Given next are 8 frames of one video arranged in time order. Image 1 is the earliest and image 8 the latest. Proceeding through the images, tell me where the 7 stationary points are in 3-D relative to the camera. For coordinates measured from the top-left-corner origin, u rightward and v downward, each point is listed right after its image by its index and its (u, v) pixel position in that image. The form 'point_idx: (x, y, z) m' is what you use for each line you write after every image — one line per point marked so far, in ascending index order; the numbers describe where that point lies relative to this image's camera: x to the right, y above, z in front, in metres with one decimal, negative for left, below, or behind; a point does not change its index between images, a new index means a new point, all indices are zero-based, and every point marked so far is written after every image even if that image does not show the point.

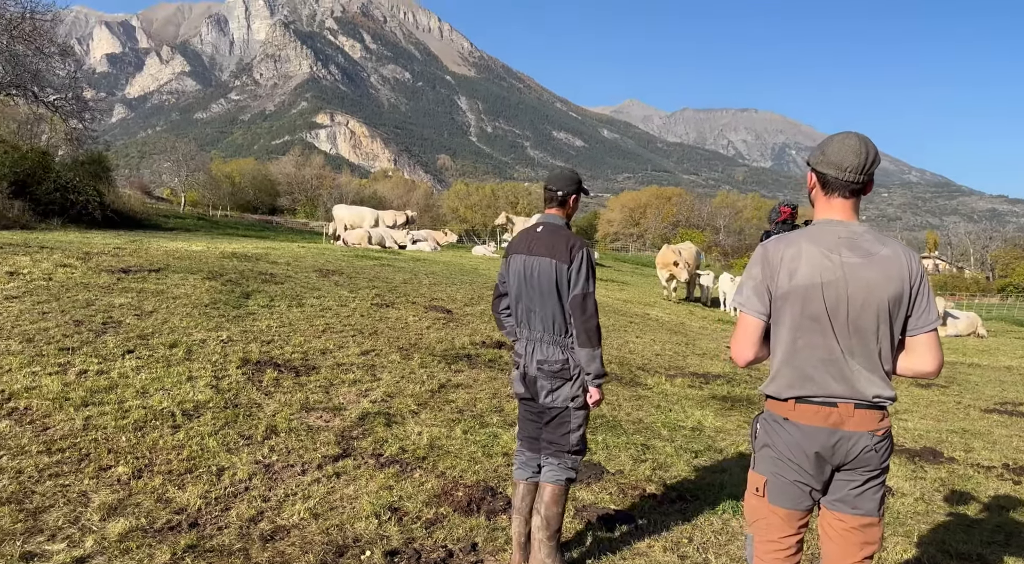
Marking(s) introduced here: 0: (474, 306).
0: (-0.7, -0.4, +14.9) m
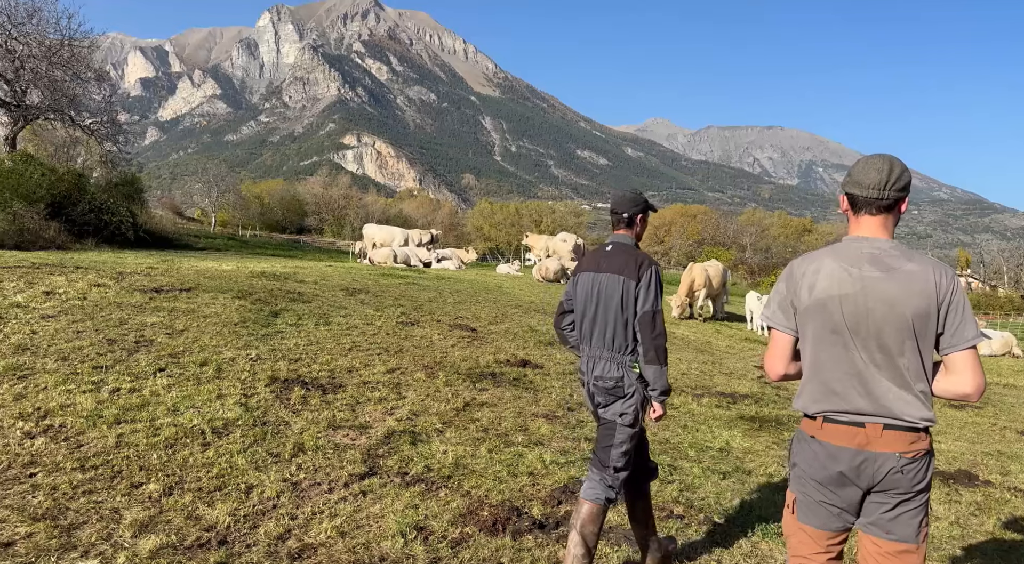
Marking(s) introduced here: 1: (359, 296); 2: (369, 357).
0: (-0.2, -0.8, +14.9) m
1: (-3.0, -0.3, +15.1) m
2: (-1.9, -1.0, +10.3) m
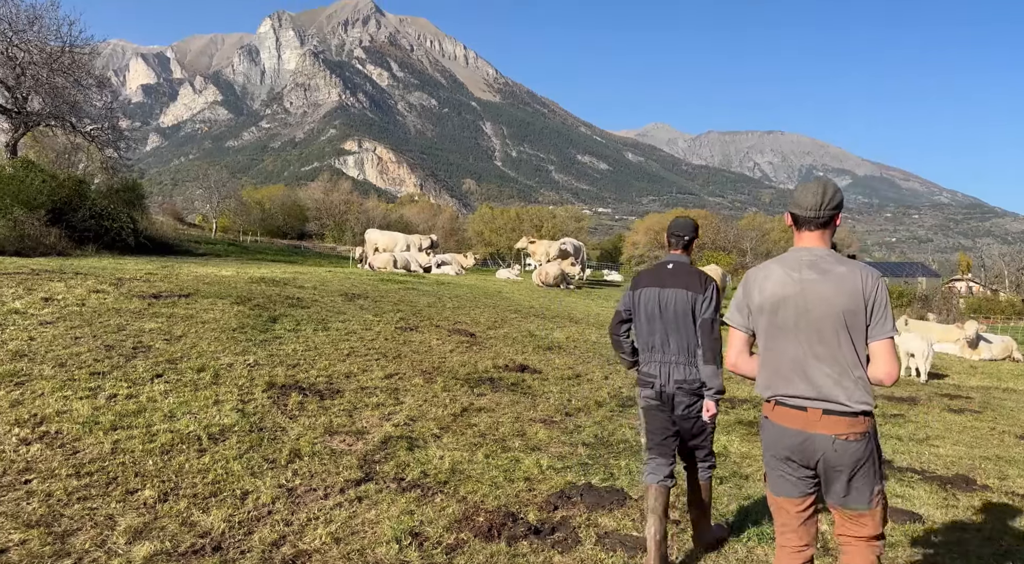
0: (-0.3, -0.9, +14.9) m
1: (-3.0, -0.4, +15.1) m
2: (-2.0, -1.1, +10.3) m
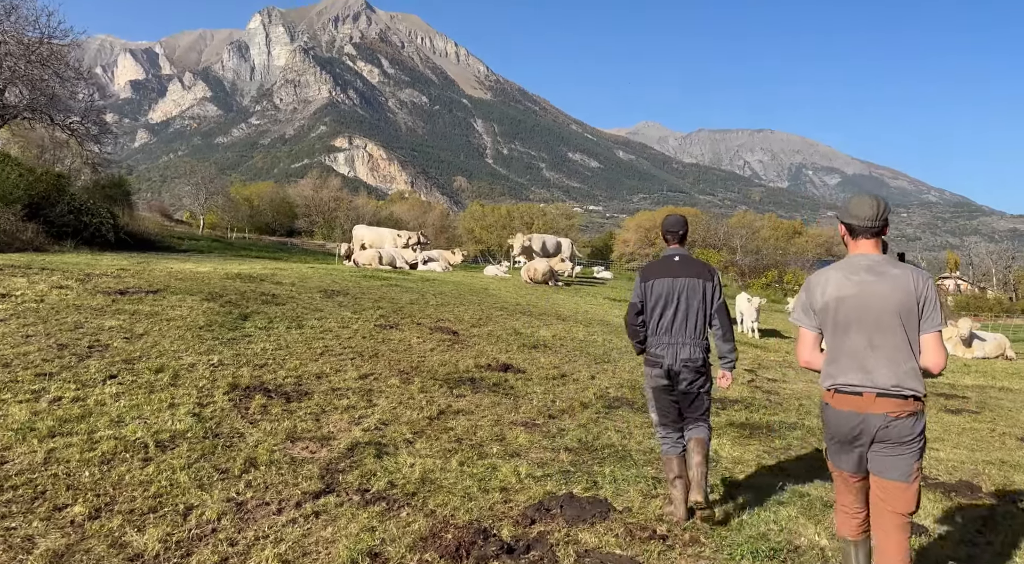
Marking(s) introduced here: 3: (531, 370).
0: (-0.6, -0.8, +14.4) m
1: (-3.3, -0.3, +14.6) m
2: (-2.2, -1.0, +9.9) m
3: (+0.3, -1.3, +11.2) m
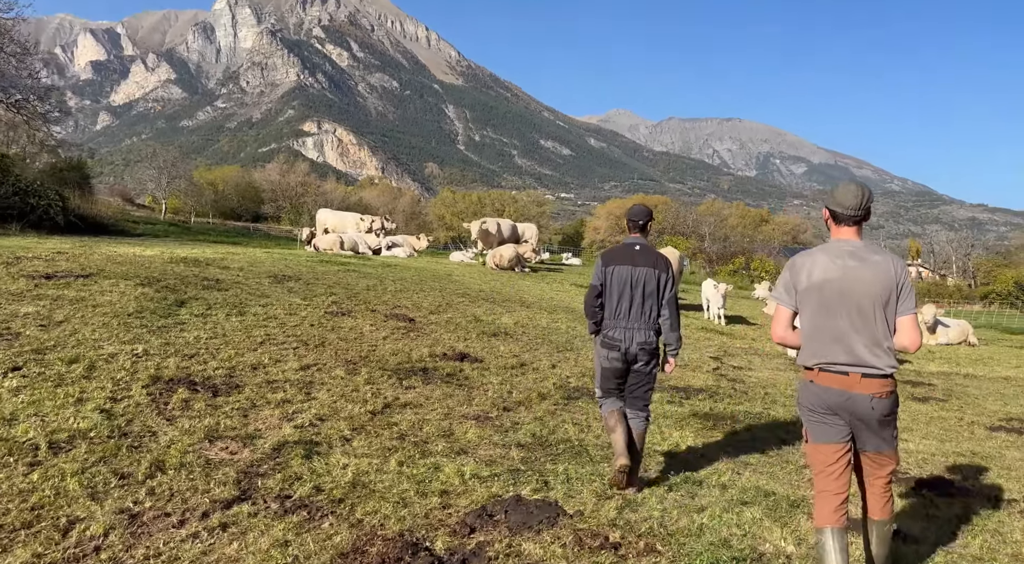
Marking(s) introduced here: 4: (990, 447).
0: (-1.3, -0.6, +13.8) m
1: (-4.0, 0.0, +13.9) m
2: (-2.8, -0.8, +9.2) m
3: (-0.3, -1.1, +10.7) m
4: (+5.4, -1.9, +8.7) m
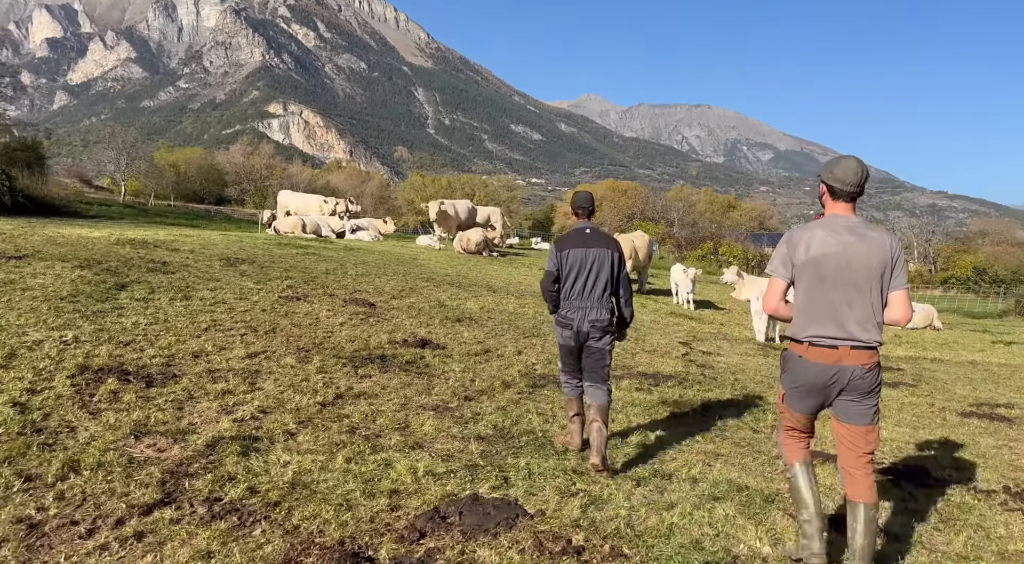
0: (-1.9, -0.3, +13.3) m
1: (-4.7, +0.3, +13.2) m
2: (-3.2, -0.6, +8.7) m
3: (-0.8, -0.8, +10.2) m
4: (+5.0, -1.7, +8.5) m
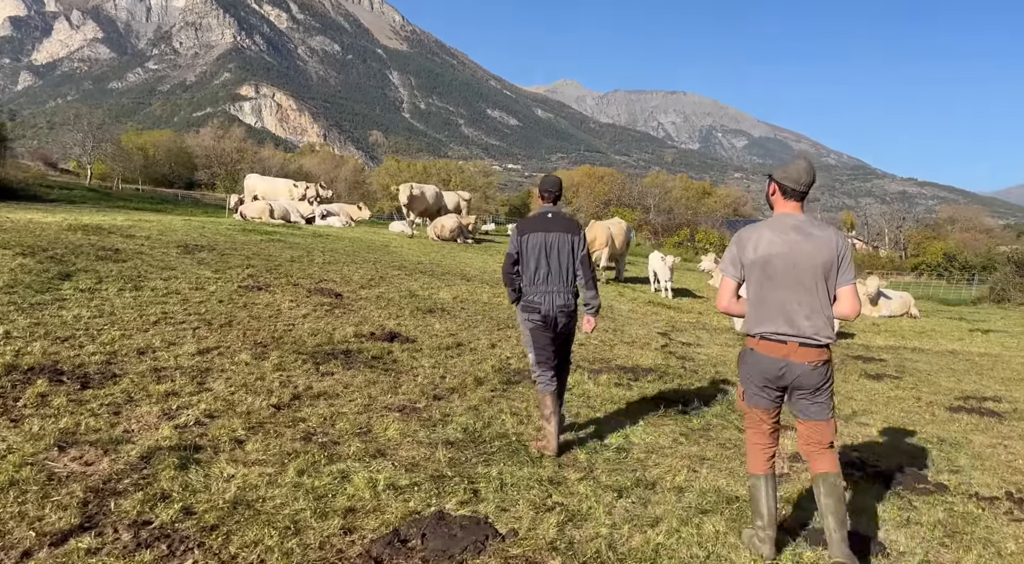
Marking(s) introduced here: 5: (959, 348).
0: (-2.3, -0.1, +12.7) m
1: (-5.1, +0.4, +12.6) m
2: (-3.5, -0.5, +8.0) m
3: (-1.2, -0.7, +9.7) m
4: (+4.7, -1.6, +8.2) m
5: (+9.4, -1.4, +16.3) m
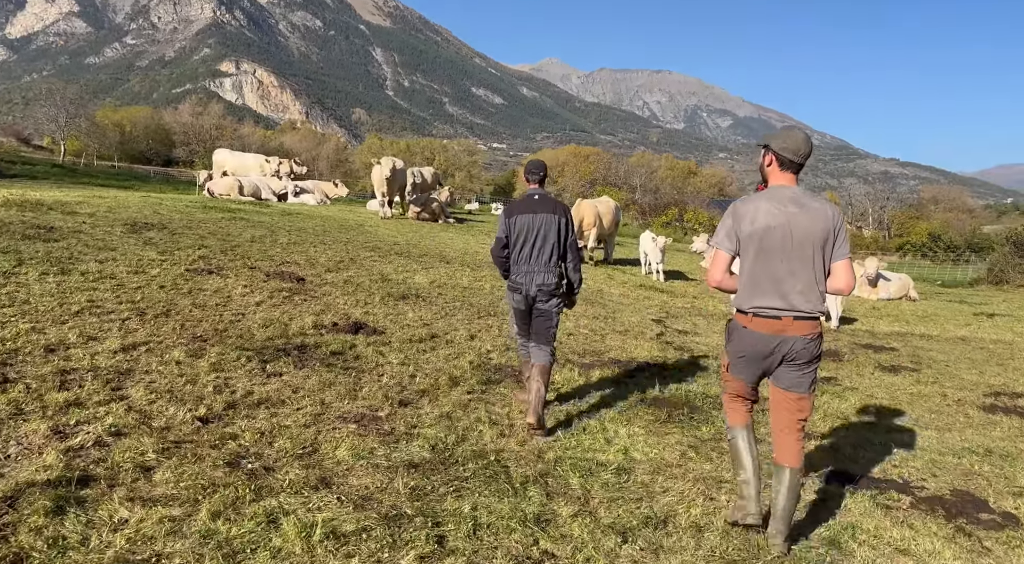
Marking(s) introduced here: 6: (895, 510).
0: (-2.6, +0.2, +11.6) m
1: (-5.4, +0.7, +11.3) m
2: (-3.7, -0.4, +6.9) m
3: (-1.4, -0.5, +8.5) m
4: (+4.5, -1.4, +7.2) m
5: (+9.1, -1.0, +15.4) m
6: (+2.5, -1.5, +5.0) m
